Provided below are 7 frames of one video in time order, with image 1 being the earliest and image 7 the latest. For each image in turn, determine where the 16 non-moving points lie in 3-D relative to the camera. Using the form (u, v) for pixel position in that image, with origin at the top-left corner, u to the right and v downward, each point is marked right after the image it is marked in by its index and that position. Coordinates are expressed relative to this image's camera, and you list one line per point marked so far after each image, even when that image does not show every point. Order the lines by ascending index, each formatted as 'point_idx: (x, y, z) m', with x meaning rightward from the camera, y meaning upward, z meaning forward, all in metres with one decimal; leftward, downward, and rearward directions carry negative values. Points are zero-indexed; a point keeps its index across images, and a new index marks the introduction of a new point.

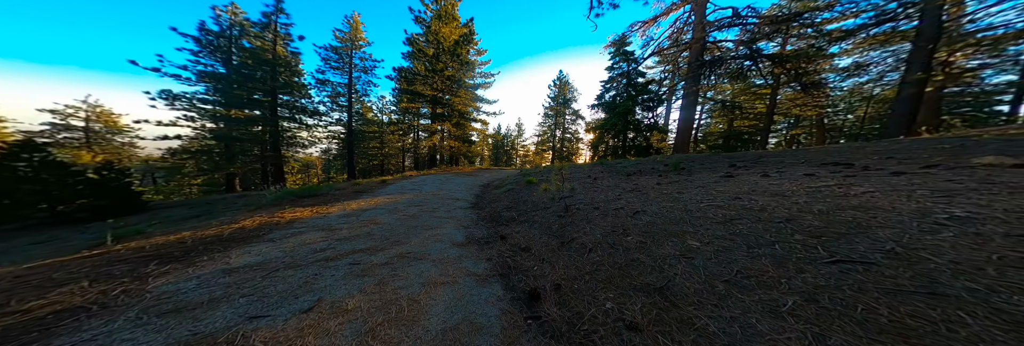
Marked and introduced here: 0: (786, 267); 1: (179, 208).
0: (+1.6, -0.6, +1.3) m
1: (-11.8, -1.2, +7.5) m
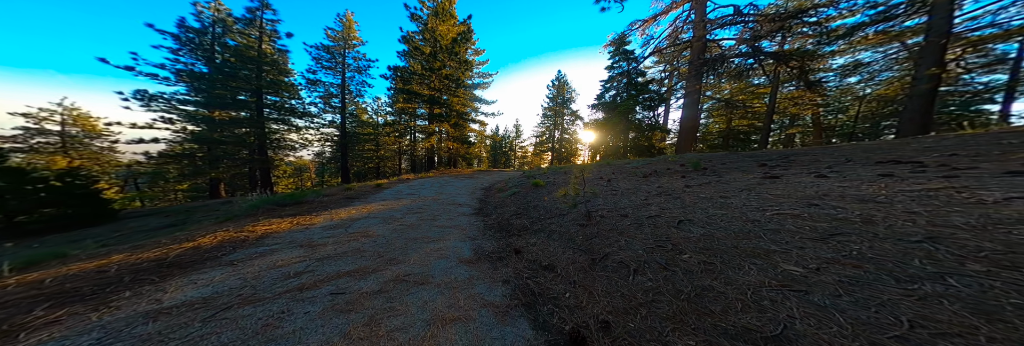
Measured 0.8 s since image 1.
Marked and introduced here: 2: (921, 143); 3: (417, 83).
0: (+1.9, -0.6, +0.8) m
1: (-11.6, -1.4, +6.9) m
2: (+8.7, +0.6, +4.5) m
3: (-7.5, +7.3, +17.0) m
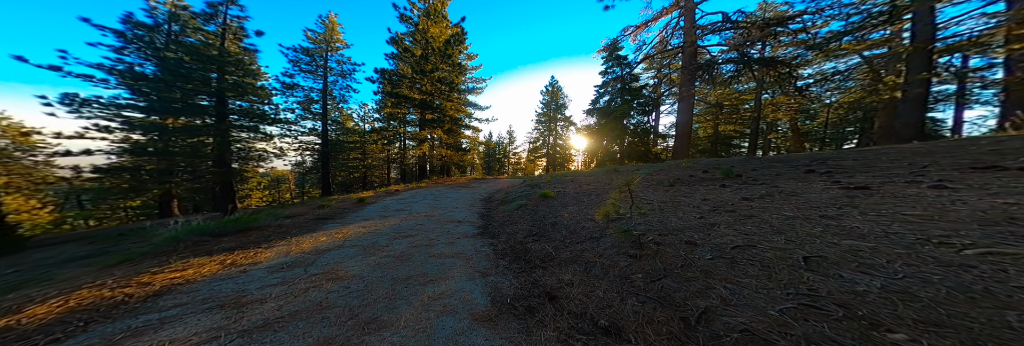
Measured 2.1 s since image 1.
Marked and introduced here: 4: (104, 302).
0: (+2.3, -0.6, +0.1) m
1: (-11.4, -1.9, +5.5) m
2: (+8.9, +0.5, +4.1) m
3: (-8.0, +6.6, +16.1) m
4: (-3.1, -1.0, +1.6) m
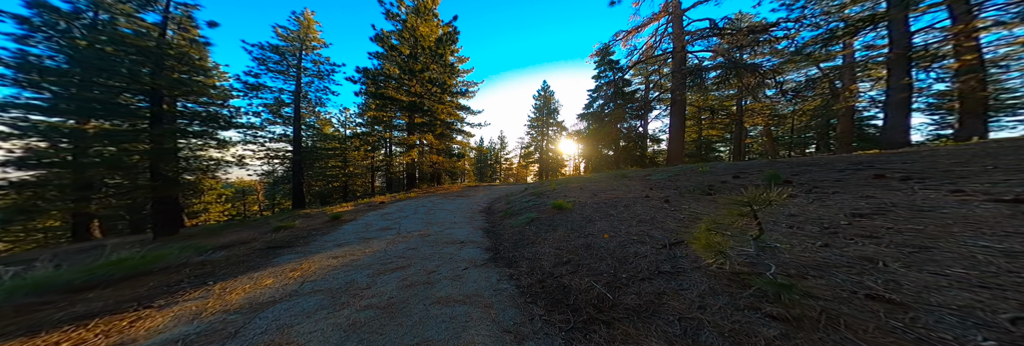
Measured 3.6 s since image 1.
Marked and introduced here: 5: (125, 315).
0: (+2.9, -0.6, -0.7) m
1: (-11.1, -2.2, +3.9) m
2: (+9.3, +0.5, +3.7) m
3: (-8.4, +6.0, +14.9) m
4: (-2.6, -1.1, +0.5) m
5: (-3.0, -1.2, +1.7) m
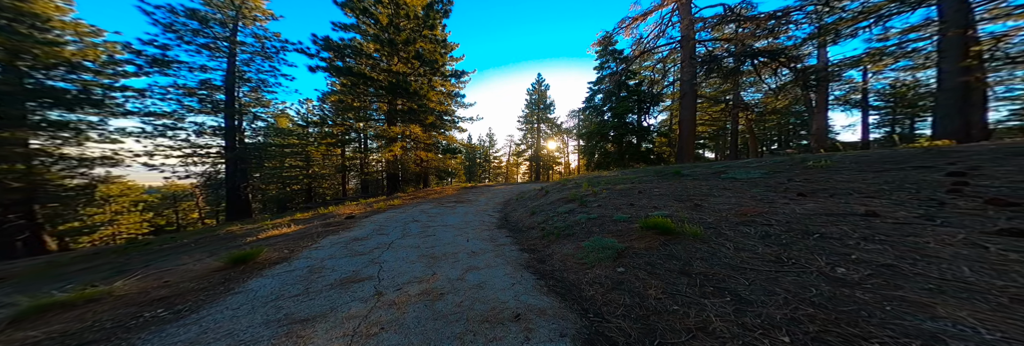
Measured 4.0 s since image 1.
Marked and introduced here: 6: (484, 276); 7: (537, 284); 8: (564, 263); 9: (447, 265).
0: (+4.3, -0.6, -2.8) m
1: (-9.9, -2.3, +0.7) m
2: (+10.4, +0.6, +2.1) m
3: (-8.1, +6.0, +11.9) m
4: (-1.2, -1.1, -2.0) m
5: (-1.7, -1.2, -0.9) m
6: (-0.4, -1.6, +3.3) m
7: (+0.4, -1.6, +3.0) m
8: (+0.9, -1.5, +3.5) m
9: (-1.2, -1.6, +3.7) m
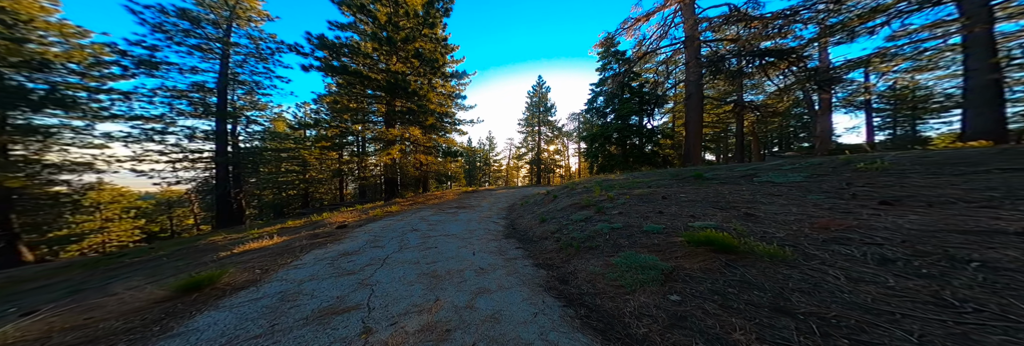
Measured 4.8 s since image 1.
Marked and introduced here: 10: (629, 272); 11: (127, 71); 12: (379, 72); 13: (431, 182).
0: (+4.6, -0.5, -3.4) m
1: (-9.7, -2.3, +0.1) m
2: (+10.6, +0.6, +1.5) m
3: (-7.9, +5.7, +11.4) m
4: (-0.9, -1.1, -2.6) m
5: (-1.4, -1.1, -1.5) m
6: (-0.2, -1.7, +2.7) m
7: (+0.6, -1.6, +2.4) m
8: (+1.1, -1.6, +2.9) m
9: (-0.9, -1.7, +3.1) m
10: (+1.6, -1.3, +2.8) m
11: (-22.6, +6.0, +12.3) m
12: (-7.5, +5.7, +11.9) m
13: (-6.3, -0.7, +16.4) m
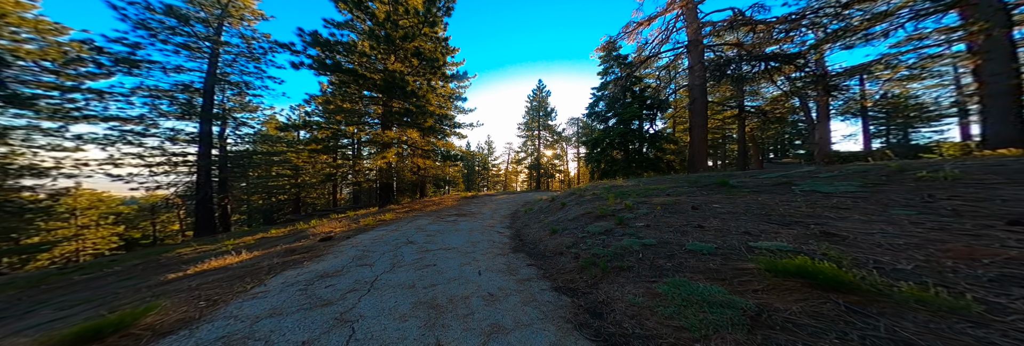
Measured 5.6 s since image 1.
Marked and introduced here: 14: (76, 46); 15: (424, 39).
0: (+5.0, -0.4, -4.0) m
1: (-9.4, -2.2, -0.8) m
2: (+10.9, +0.6, +1.1) m
3: (-7.7, +5.5, +10.8) m
4: (-0.6, -1.0, -3.2) m
5: (-1.1, -1.1, -2.2) m
6: (+0.1, -1.7, +2.0) m
7: (+0.9, -1.7, +1.8) m
8: (+1.4, -1.6, +2.3) m
9: (-0.6, -1.7, +2.4) m
10: (+1.8, -1.4, +2.1) m
11: (-22.4, +5.8, +11.6) m
12: (-7.4, +5.4, +11.3) m
13: (-6.2, -1.1, +15.7) m
14: (-20.0, +5.9, +9.5) m
15: (-5.0, +7.5, +11.8) m
